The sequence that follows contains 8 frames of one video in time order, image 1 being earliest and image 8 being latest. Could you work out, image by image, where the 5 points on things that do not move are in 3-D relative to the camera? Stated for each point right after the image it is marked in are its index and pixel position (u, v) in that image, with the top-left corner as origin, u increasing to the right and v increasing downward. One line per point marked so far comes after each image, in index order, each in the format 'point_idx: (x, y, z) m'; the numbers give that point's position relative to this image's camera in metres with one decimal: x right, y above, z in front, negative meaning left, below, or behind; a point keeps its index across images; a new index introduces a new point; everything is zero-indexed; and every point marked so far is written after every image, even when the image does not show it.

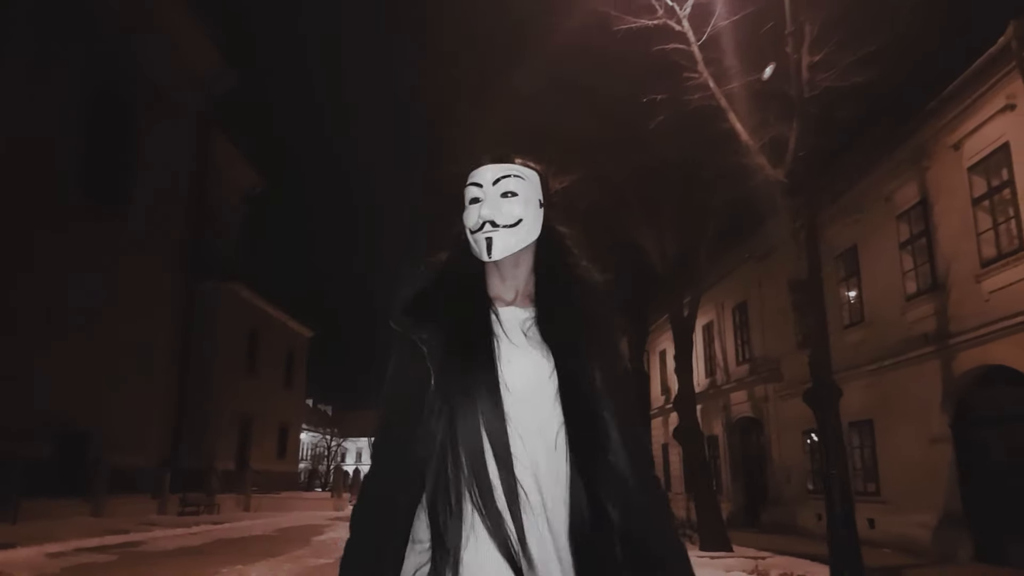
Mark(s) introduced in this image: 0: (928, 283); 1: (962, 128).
0: (+6.1, +0.1, +11.3) m
1: (+6.2, +2.2, +10.5) m
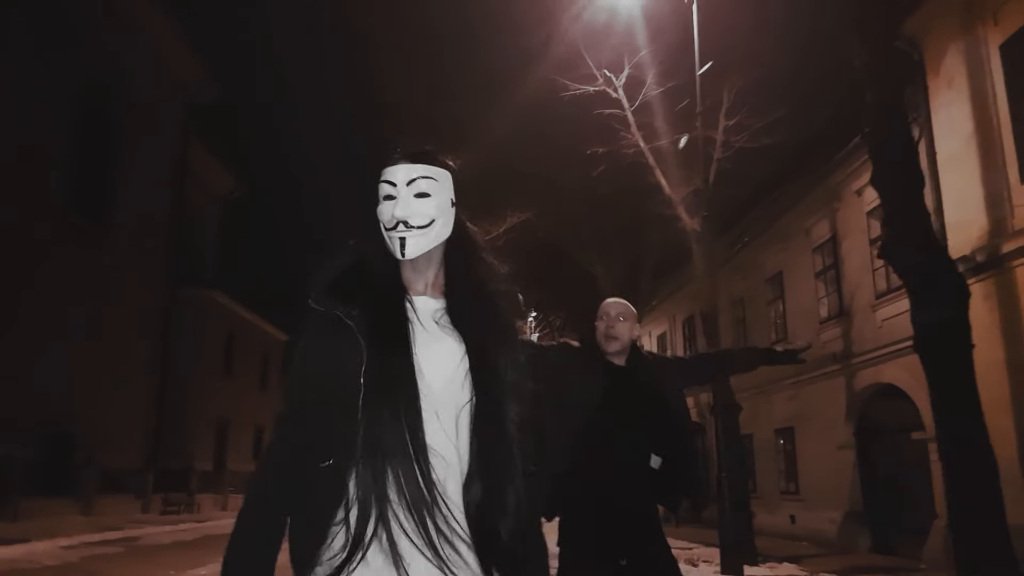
0: (+5.5, -0.4, +13.0) m
1: (+5.6, +1.8, +12.2) m
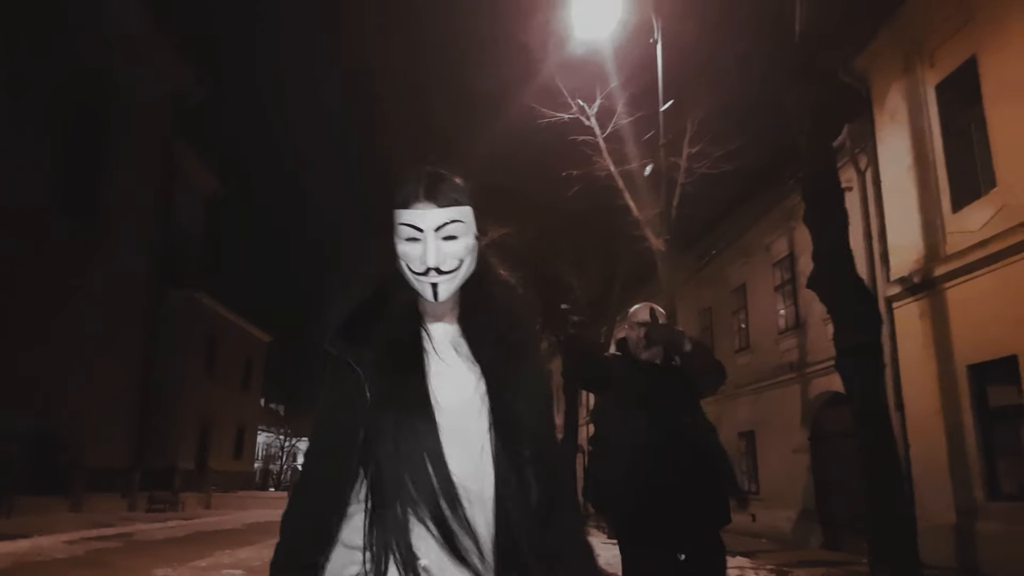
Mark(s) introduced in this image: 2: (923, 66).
0: (+5.1, -0.6, +13.9) m
1: (+5.2, +1.5, +13.2) m
2: (+5.7, +3.1, +10.5) m
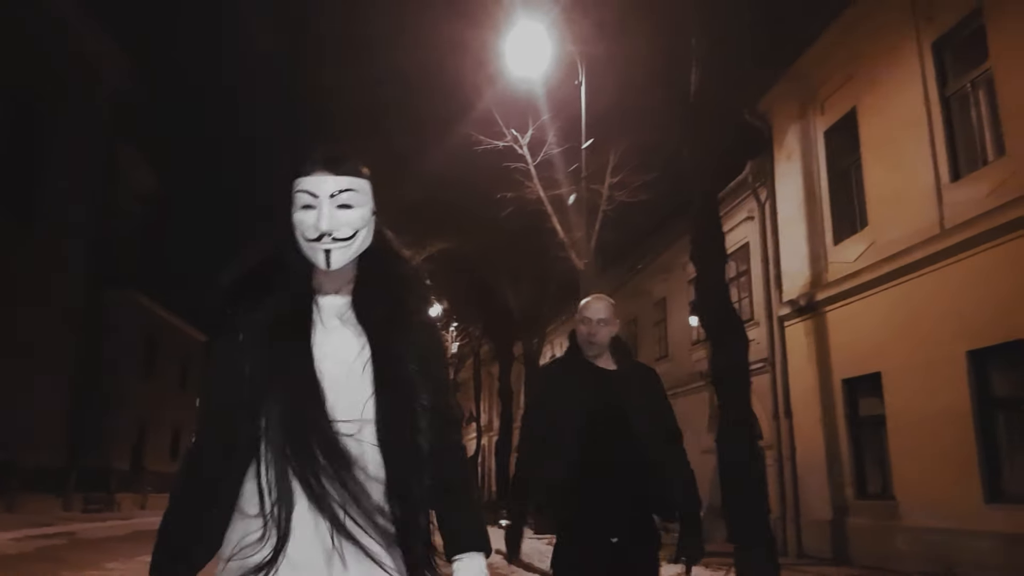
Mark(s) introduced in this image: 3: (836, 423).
0: (+3.8, -0.9, +15.3) m
1: (+4.0, +1.2, +14.5) m
2: (+4.7, +2.7, +11.9) m
3: (+4.7, -1.9, +11.1) m
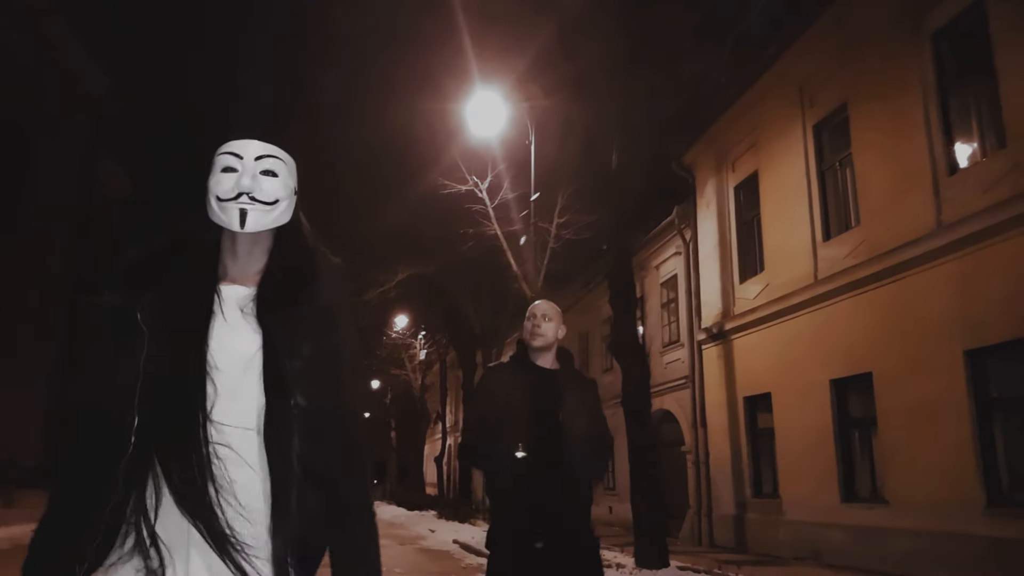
0: (+2.9, -1.5, +17.4) m
1: (+3.2, +0.6, +16.6) m
2: (+3.9, +2.2, +14.0) m
3: (+3.9, -2.5, +13.2) m
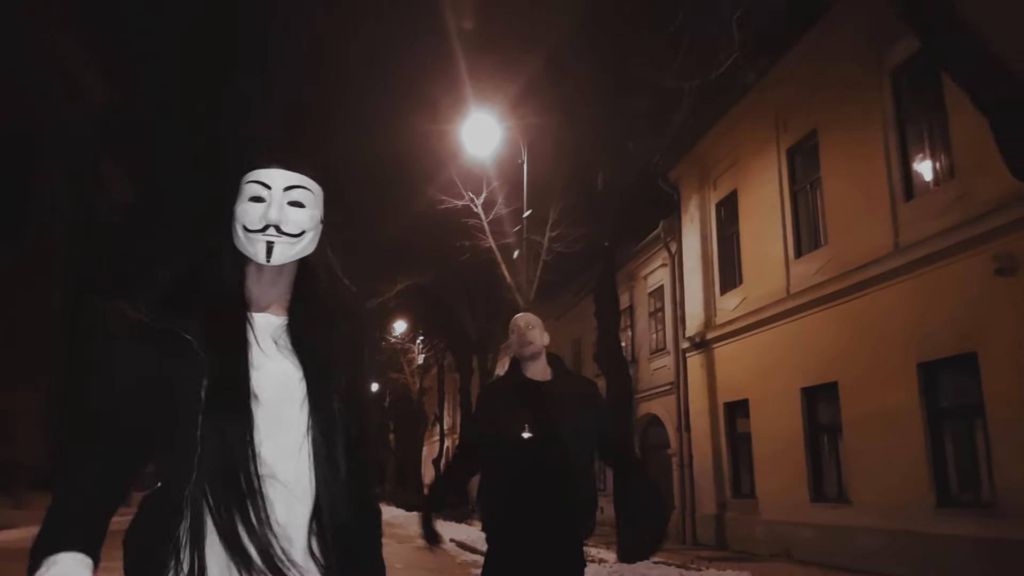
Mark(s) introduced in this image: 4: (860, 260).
0: (+2.7, -1.7, +18.1) m
1: (+3.0, +0.4, +17.4) m
2: (+3.8, +1.9, +14.8) m
3: (+3.8, -2.7, +14.0) m
4: (+4.8, +0.4, +10.6) m
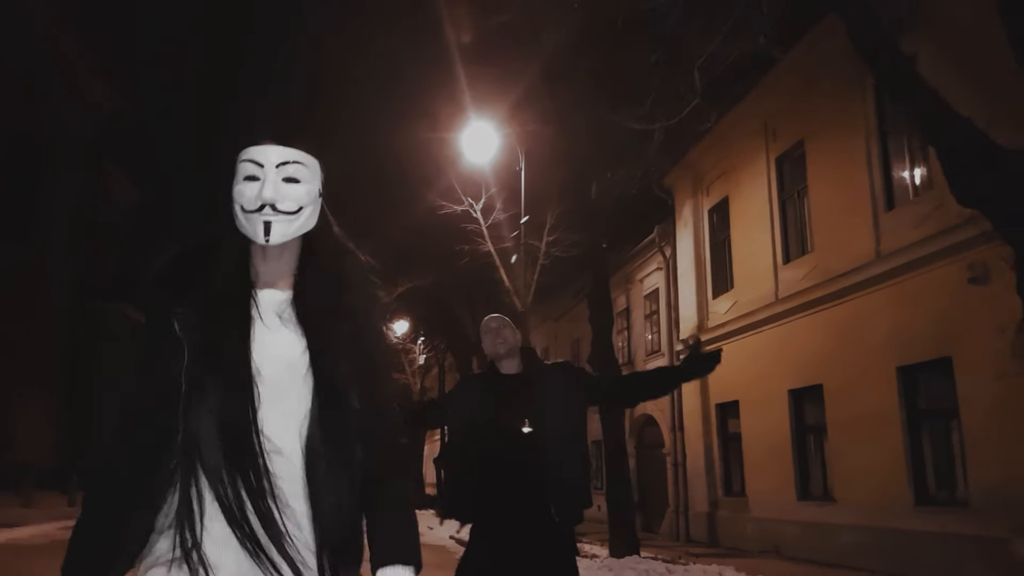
0: (+2.7, -1.8, +18.5) m
1: (+3.0, +0.3, +17.8) m
2: (+3.8, +1.9, +15.2) m
3: (+3.7, -2.8, +14.4) m
4: (+4.8, +0.3, +11.0) m
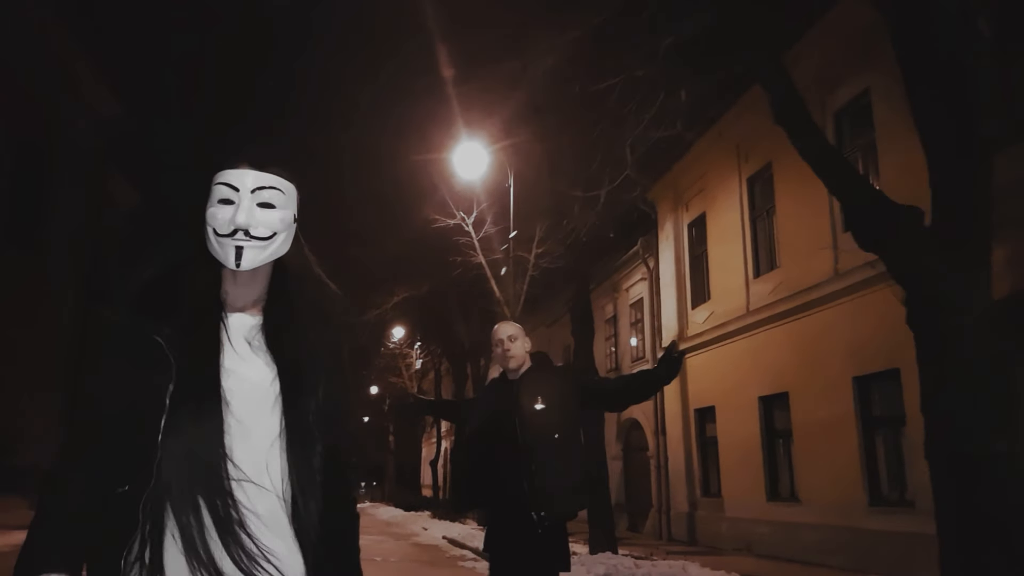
0: (+2.5, -2.0, +19.3) m
1: (+2.8, +0.1, +18.5) m
2: (+3.5, +1.6, +15.9) m
3: (+3.5, -3.0, +15.1) m
4: (+4.6, +0.1, +11.7) m
